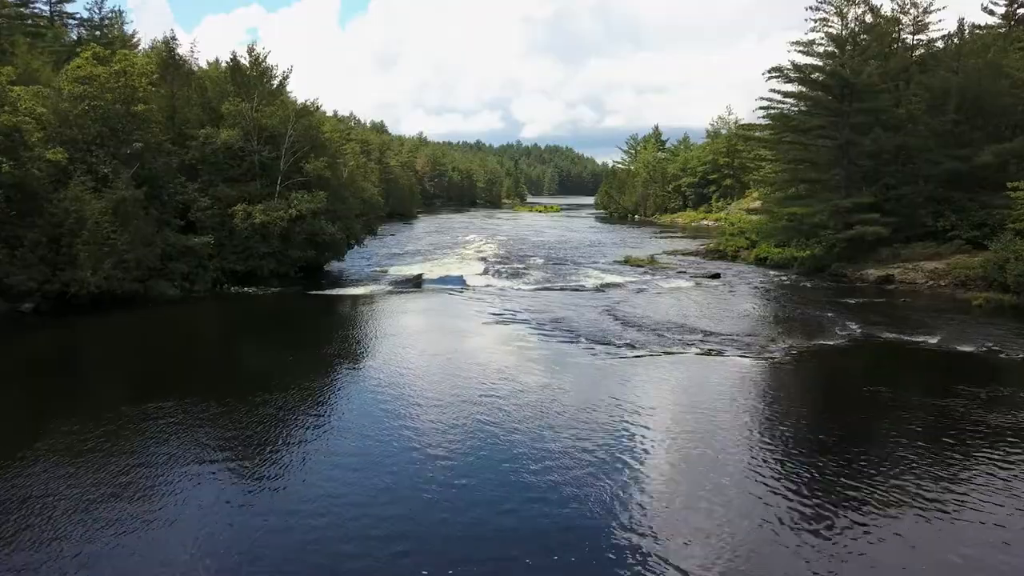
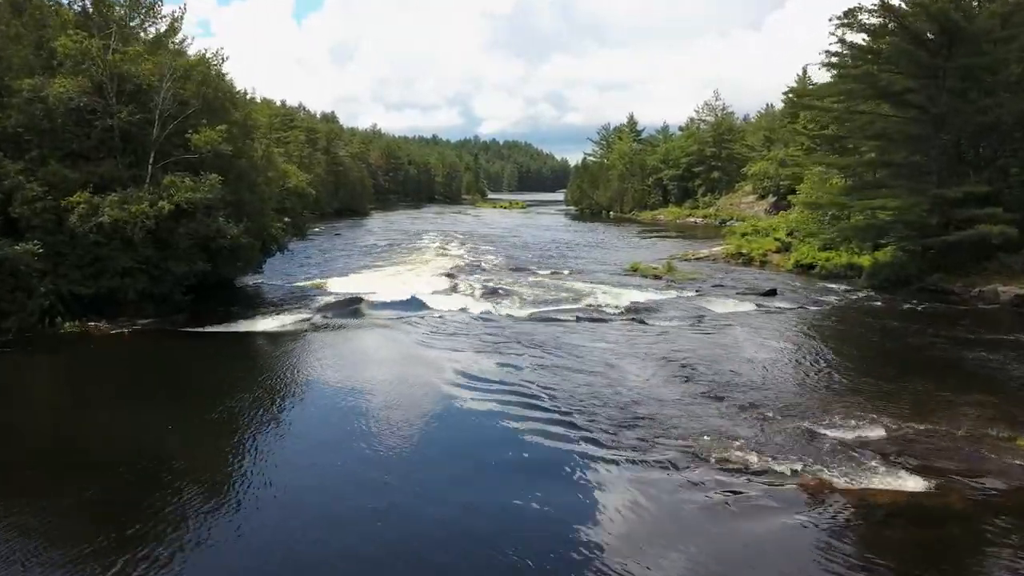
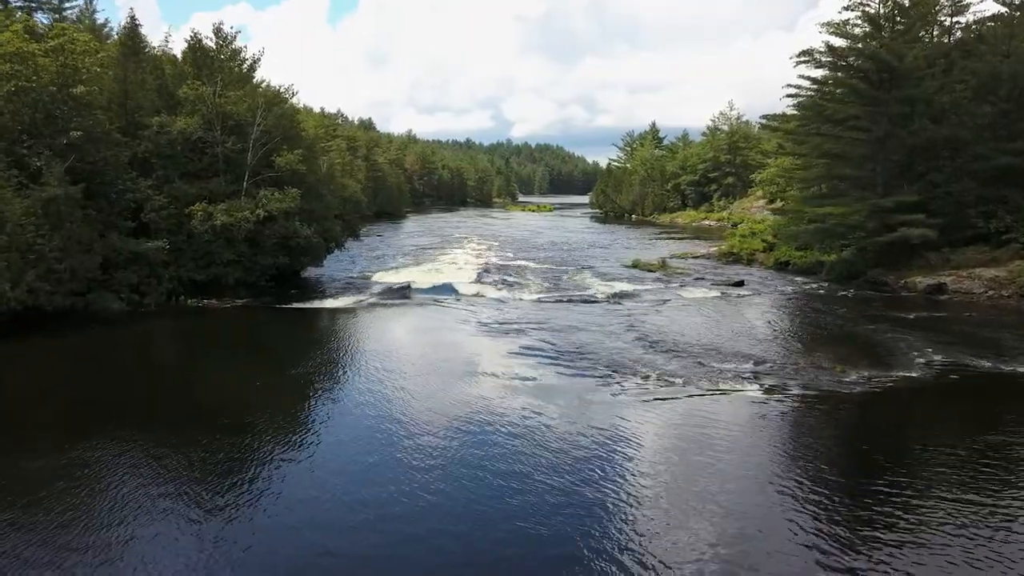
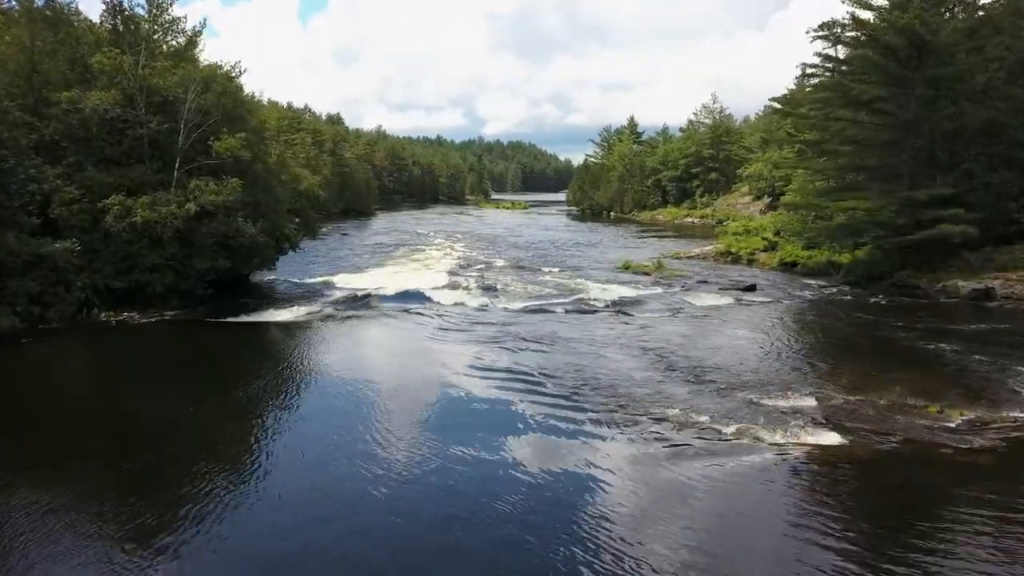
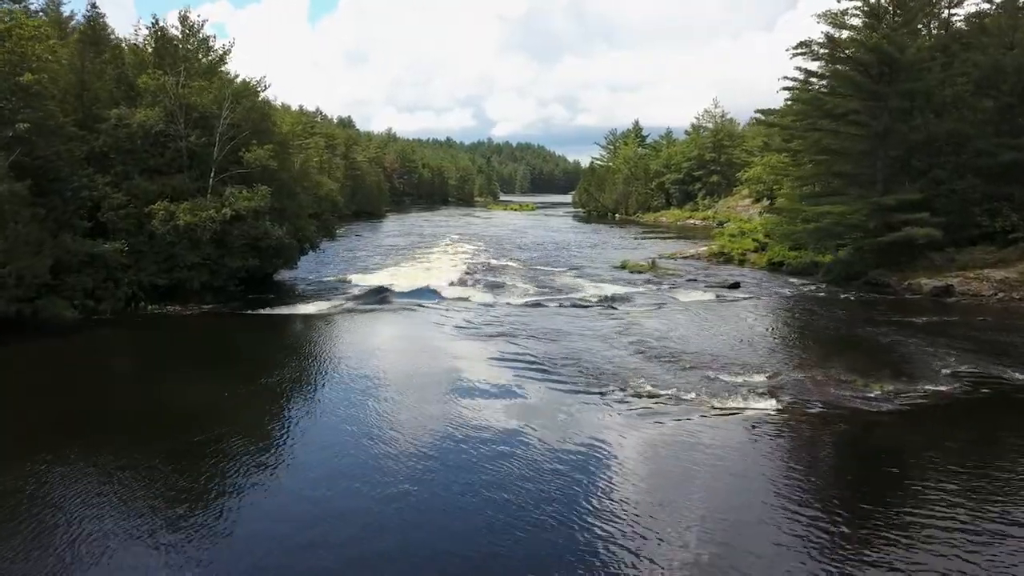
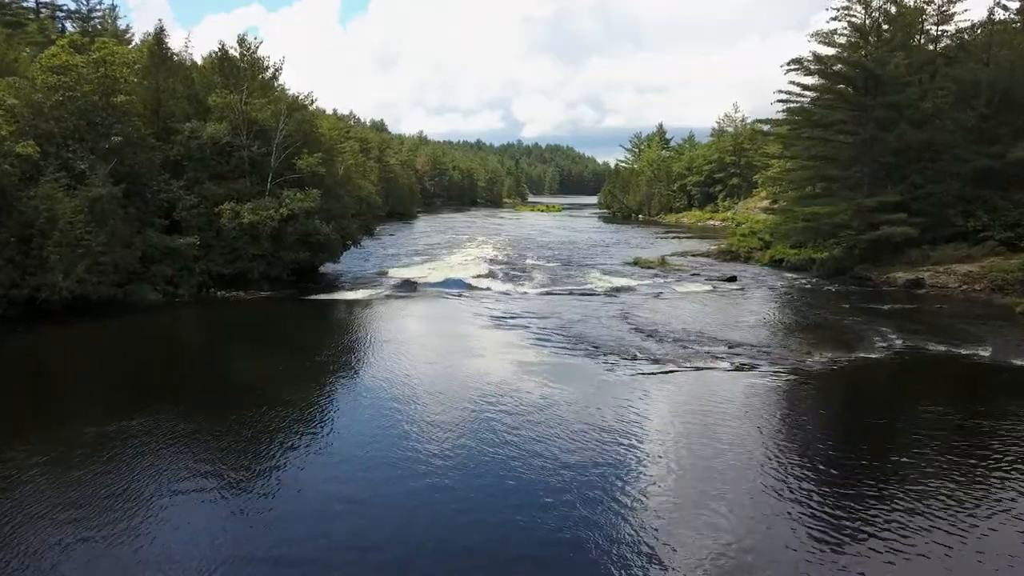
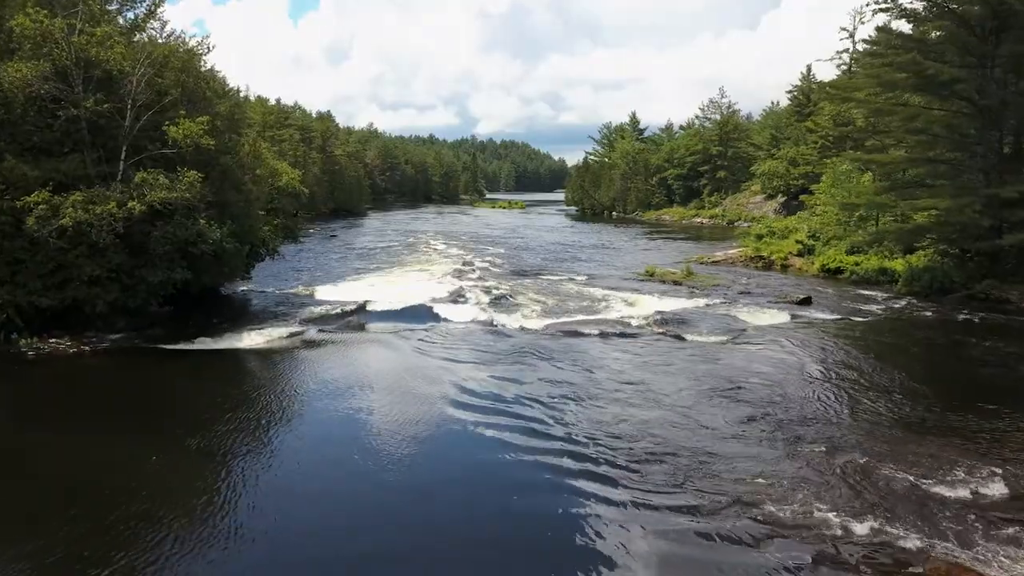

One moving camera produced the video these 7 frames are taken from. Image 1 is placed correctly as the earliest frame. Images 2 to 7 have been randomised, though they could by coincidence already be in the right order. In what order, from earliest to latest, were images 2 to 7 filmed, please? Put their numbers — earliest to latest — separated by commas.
6, 3, 5, 4, 2, 7
